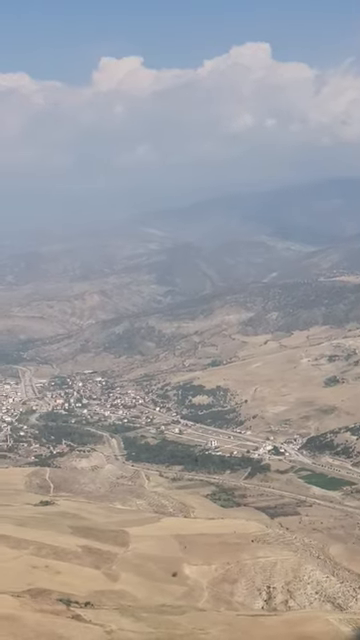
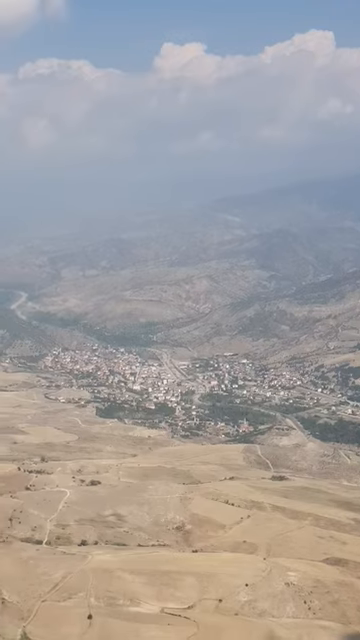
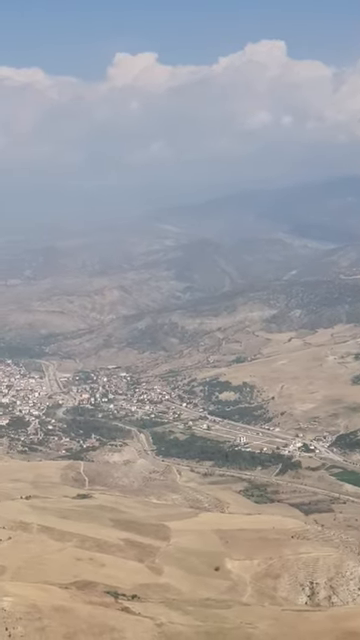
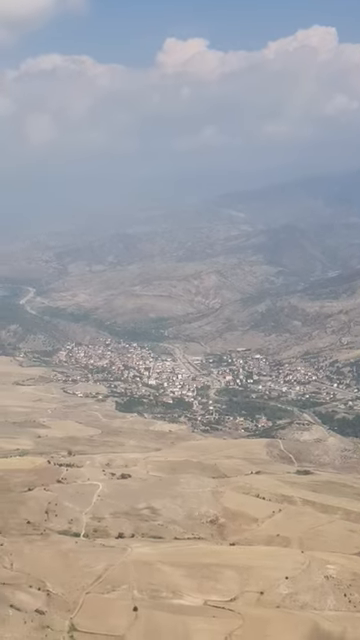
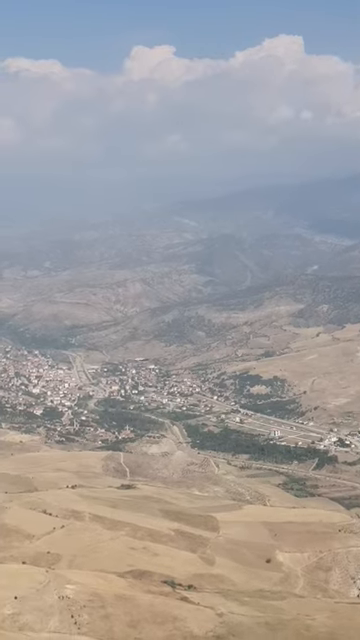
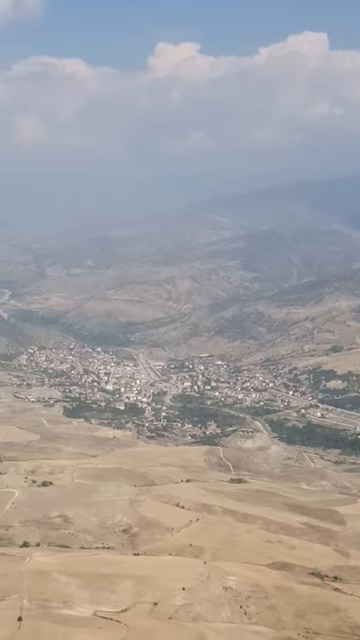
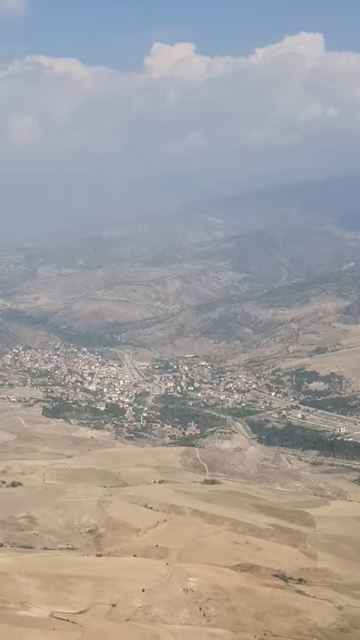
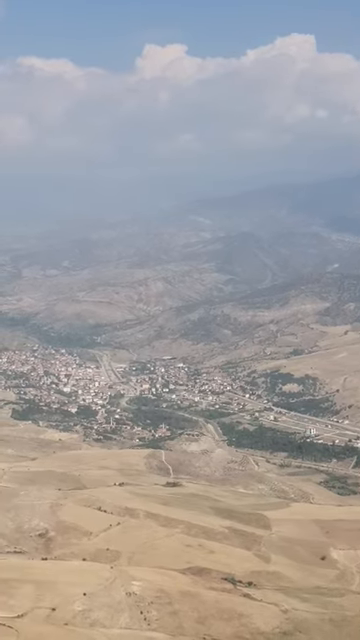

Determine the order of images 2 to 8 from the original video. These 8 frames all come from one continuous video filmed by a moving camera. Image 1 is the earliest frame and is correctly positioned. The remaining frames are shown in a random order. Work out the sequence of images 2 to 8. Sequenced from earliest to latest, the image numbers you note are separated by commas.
3, 5, 8, 7, 6, 2, 4
